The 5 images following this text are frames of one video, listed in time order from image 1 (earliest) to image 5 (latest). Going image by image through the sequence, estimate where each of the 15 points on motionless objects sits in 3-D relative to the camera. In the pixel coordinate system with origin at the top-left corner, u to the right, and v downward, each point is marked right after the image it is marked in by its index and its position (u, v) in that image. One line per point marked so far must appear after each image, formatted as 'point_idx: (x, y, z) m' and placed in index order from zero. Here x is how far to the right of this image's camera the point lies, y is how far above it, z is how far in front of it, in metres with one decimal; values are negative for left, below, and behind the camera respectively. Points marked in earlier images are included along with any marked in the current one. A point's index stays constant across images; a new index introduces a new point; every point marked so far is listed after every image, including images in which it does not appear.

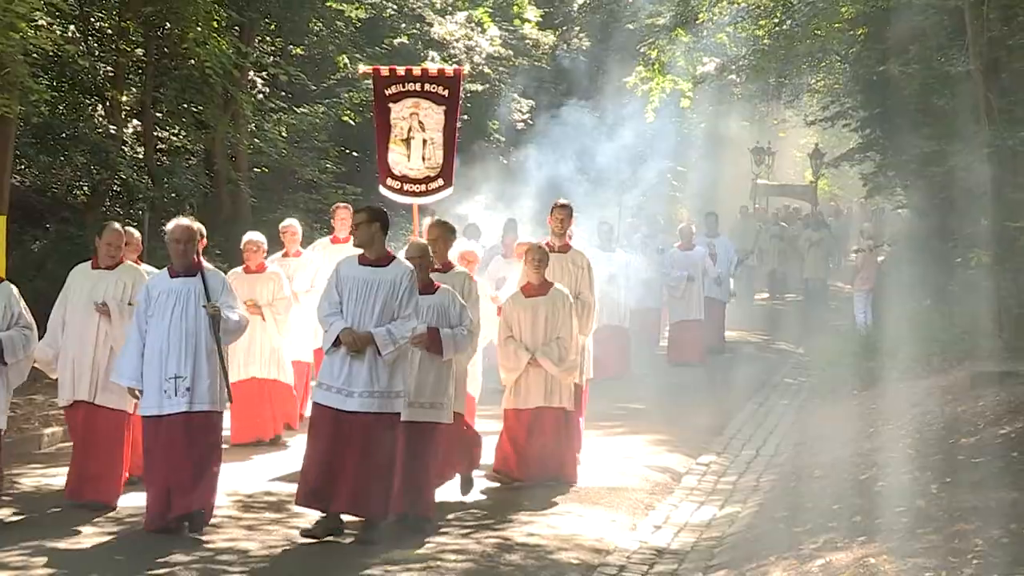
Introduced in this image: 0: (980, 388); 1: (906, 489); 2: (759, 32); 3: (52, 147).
0: (+3.9, -0.8, +10.7) m
1: (+2.5, -1.2, +8.0) m
2: (+3.0, +3.0, +16.2) m
3: (-5.0, +1.5, +14.6) m
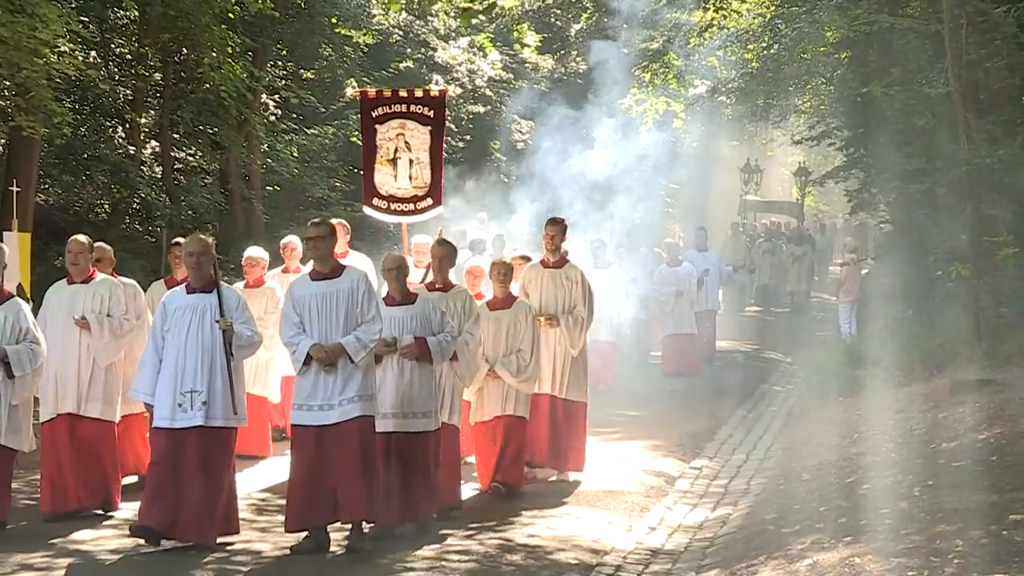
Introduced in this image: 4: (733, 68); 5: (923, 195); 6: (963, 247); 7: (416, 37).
0: (+3.9, -0.9, +11.3) m
1: (+2.5, -1.3, +8.6) m
2: (+3.0, +2.9, +16.8) m
3: (-5.0, +1.4, +15.2) m
4: (+3.3, +3.2, +19.9) m
5: (+4.1, +0.9, +13.1) m
6: (+4.4, +0.4, +12.8) m
7: (-1.4, +3.6, +19.3) m
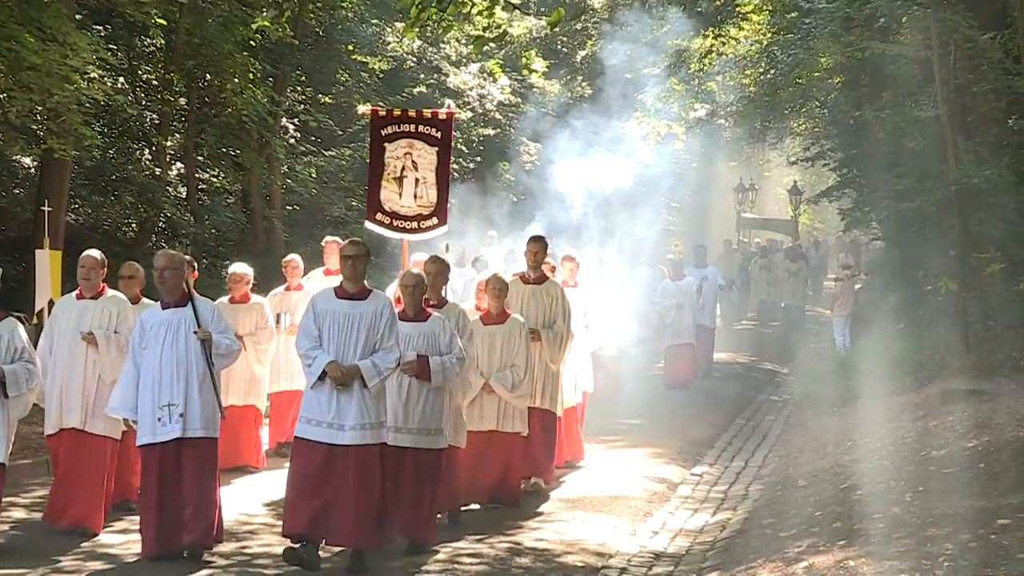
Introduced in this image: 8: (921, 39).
0: (+3.9, -1.0, +11.8) m
1: (+2.6, -1.5, +9.2) m
2: (+3.1, +2.7, +17.4) m
3: (-4.9, +1.2, +15.9) m
4: (+3.4, +3.0, +20.5) m
5: (+4.2, +0.8, +13.7) m
6: (+4.5, +0.3, +13.4) m
7: (-1.3, +3.4, +20.0) m
8: (+4.1, +2.5, +13.4) m
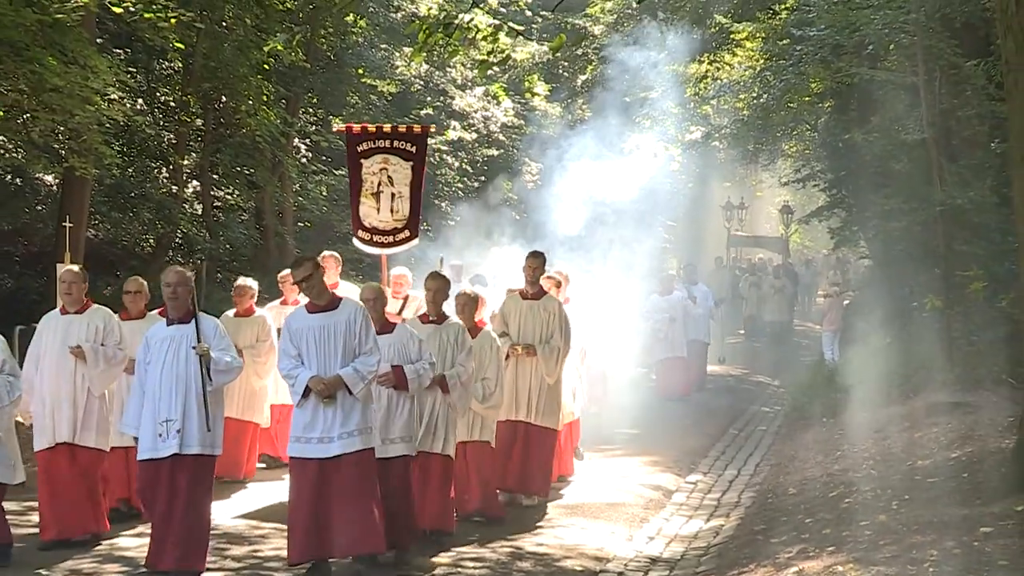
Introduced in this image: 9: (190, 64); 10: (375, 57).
0: (+4.0, -1.2, +12.4) m
1: (+2.6, -1.6, +9.8) m
2: (+3.2, +2.6, +18.0) m
3: (-4.9, +1.1, +16.4) m
4: (+3.5, +2.8, +21.1) m
5: (+4.2, +0.6, +14.3) m
6: (+4.5, +0.1, +13.9) m
7: (-1.2, +3.3, +20.5) m
8: (+4.2, +2.4, +13.9) m
9: (-3.7, +2.6, +15.1) m
10: (-1.9, +3.3, +18.5) m
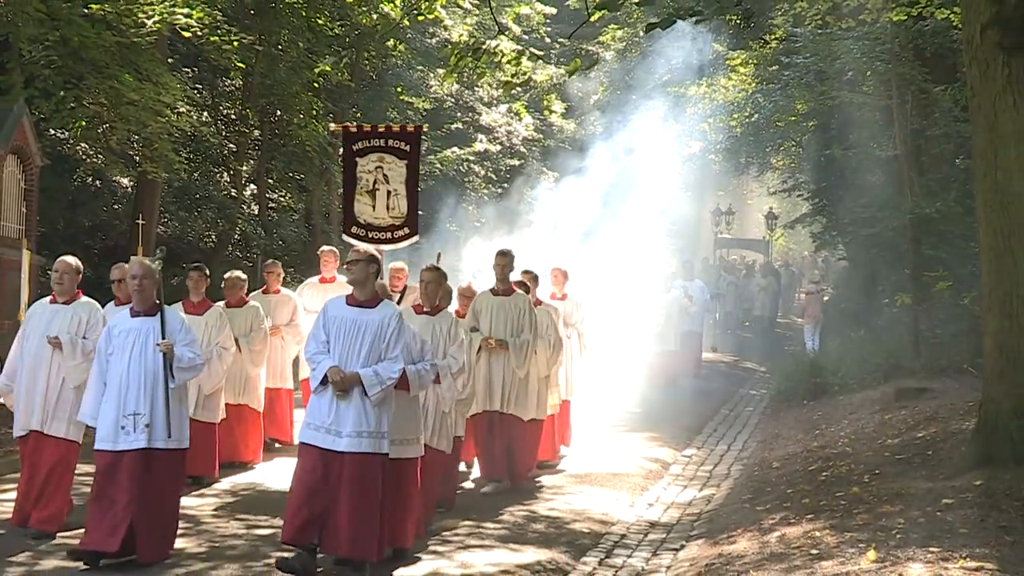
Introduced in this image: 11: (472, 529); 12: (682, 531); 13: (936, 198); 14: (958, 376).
0: (+4.1, -1.2, +14.2) m
1: (+2.7, -1.6, +11.6) m
2: (+3.5, +2.6, +19.8) m
3: (-4.6, +1.2, +18.4) m
4: (+3.8, +2.9, +22.9) m
5: (+4.5, +0.6, +16.1) m
6: (+4.7, +0.1, +15.7) m
7: (-0.9, +3.4, +22.4) m
8: (+4.4, +2.4, +15.7) m
9: (-3.4, +2.7, +17.0) m
10: (-1.6, +3.4, +20.4) m
11: (-0.3, -1.8, +10.2) m
12: (+1.3, -1.9, +11.0) m
13: (+4.9, +1.0, +15.4) m
14: (+4.9, -1.0, +14.6) m
